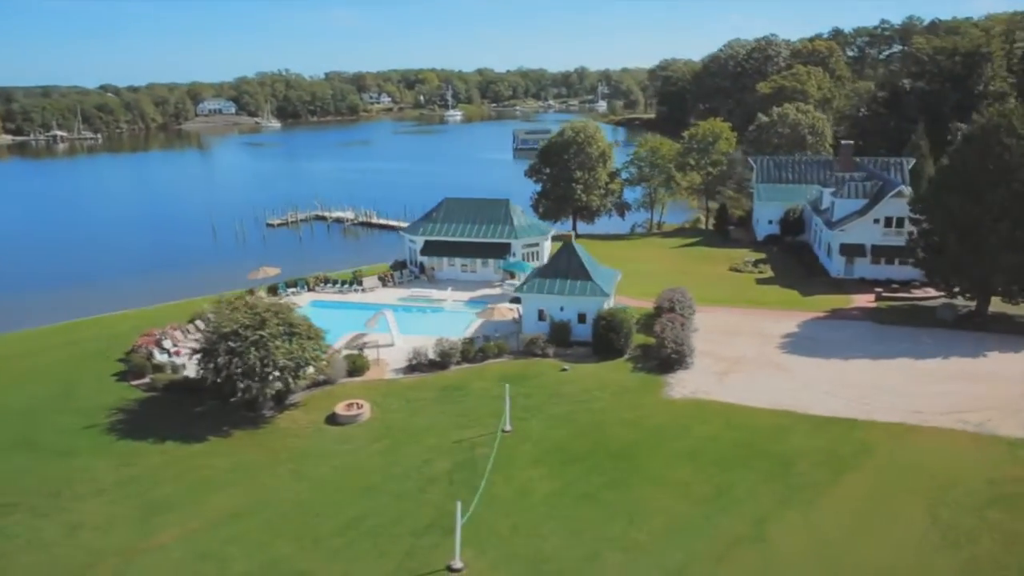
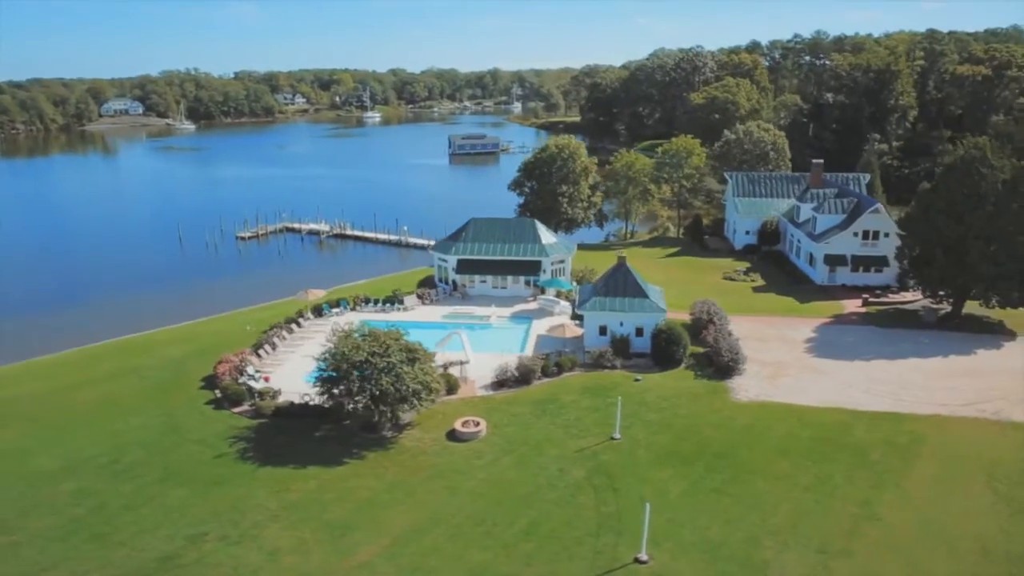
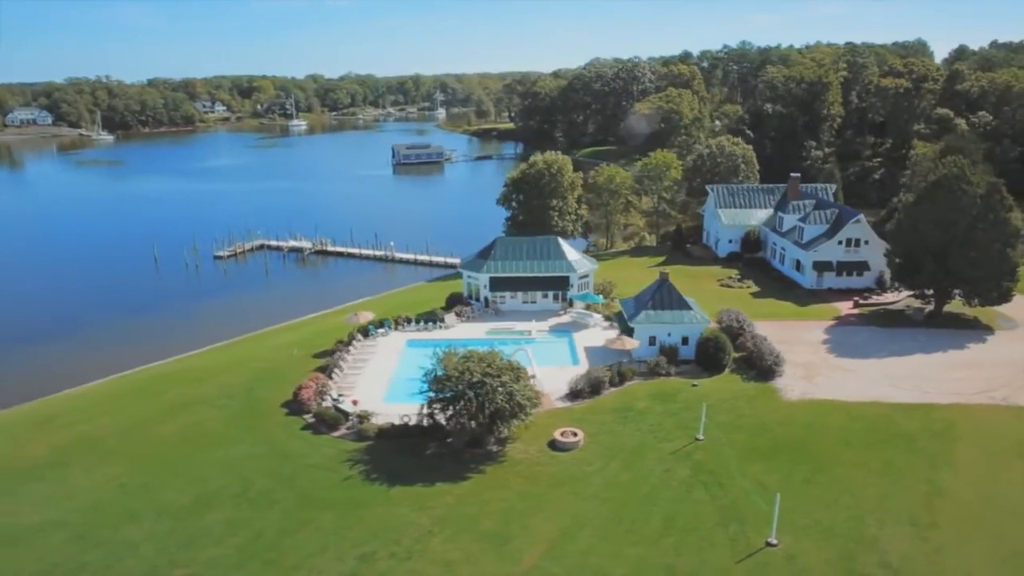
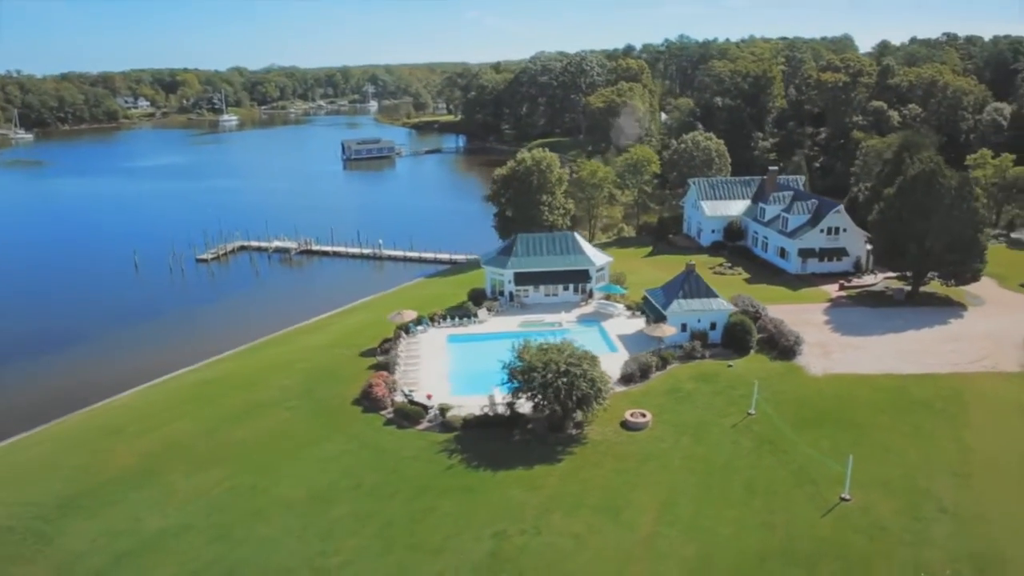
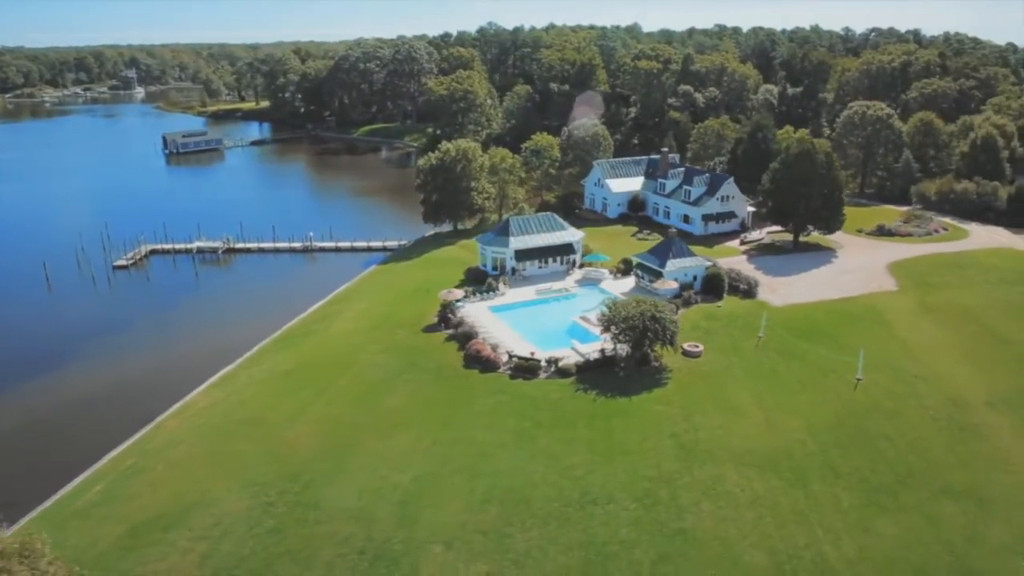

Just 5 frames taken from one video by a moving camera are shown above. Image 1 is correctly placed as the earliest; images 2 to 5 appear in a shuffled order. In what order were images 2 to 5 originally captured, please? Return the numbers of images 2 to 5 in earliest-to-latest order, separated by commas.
2, 3, 4, 5
